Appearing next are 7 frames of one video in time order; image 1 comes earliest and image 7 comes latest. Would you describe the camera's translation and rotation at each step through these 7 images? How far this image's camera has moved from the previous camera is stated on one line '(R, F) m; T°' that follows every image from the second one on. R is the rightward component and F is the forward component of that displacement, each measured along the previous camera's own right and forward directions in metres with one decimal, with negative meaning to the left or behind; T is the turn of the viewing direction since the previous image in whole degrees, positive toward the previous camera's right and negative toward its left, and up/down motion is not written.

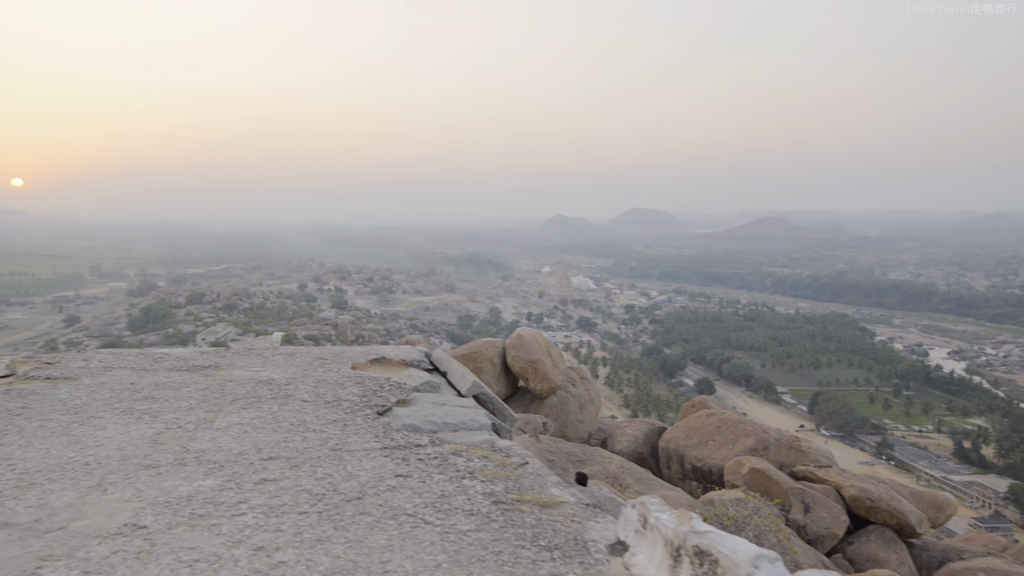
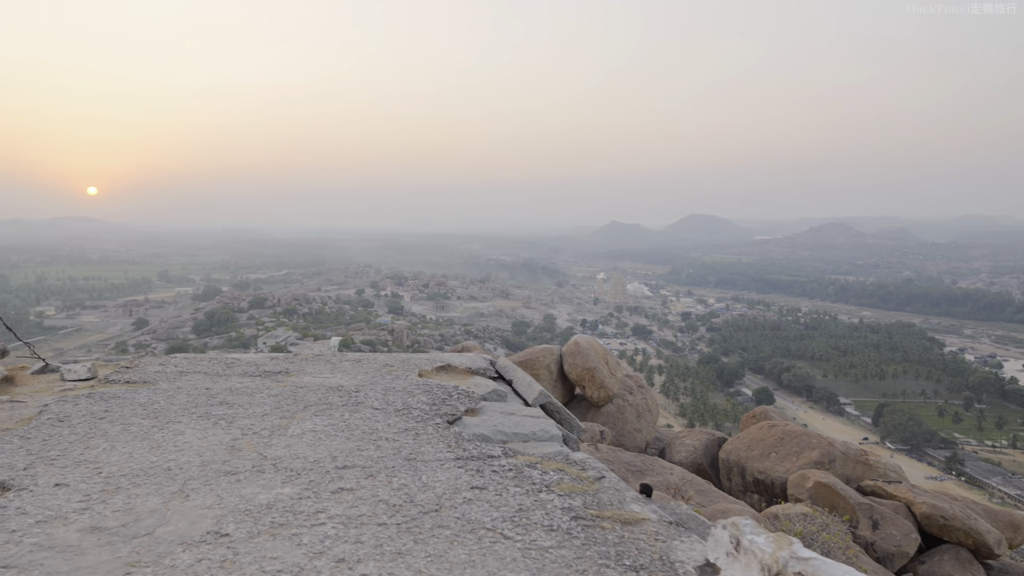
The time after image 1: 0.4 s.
(-0.2, +0.5) m; -6°
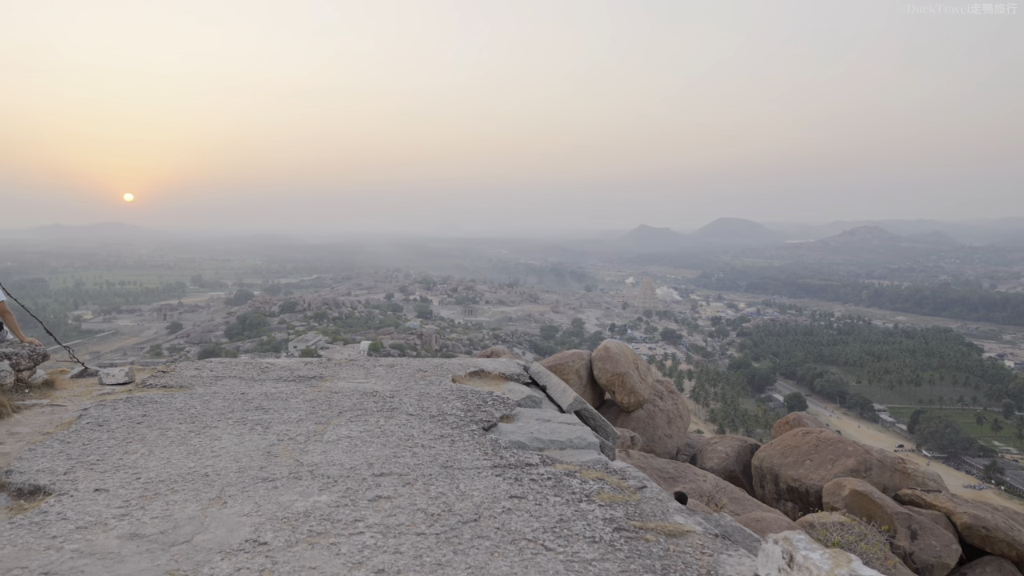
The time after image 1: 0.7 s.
(-0.1, +0.1) m; -3°
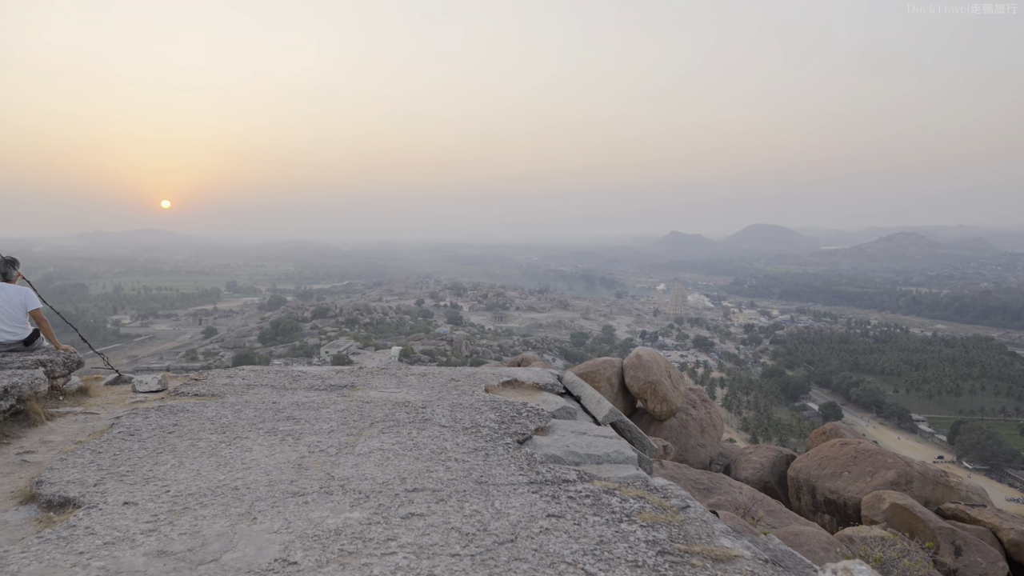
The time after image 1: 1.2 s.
(-0.1, +0.2) m; -3°
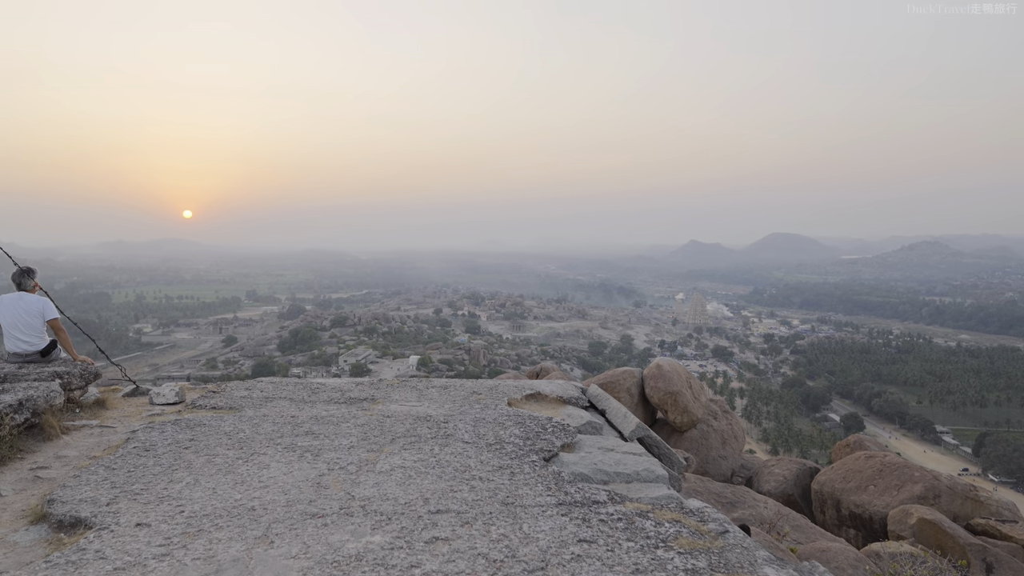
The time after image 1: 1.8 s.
(-0.1, +0.2) m; -2°
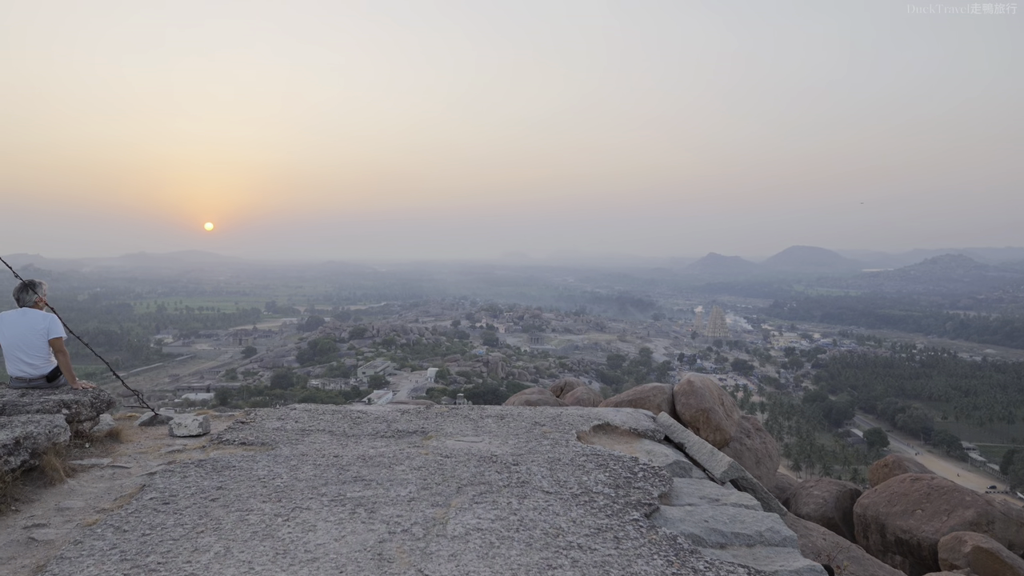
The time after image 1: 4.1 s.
(-0.6, +0.9) m; -2°
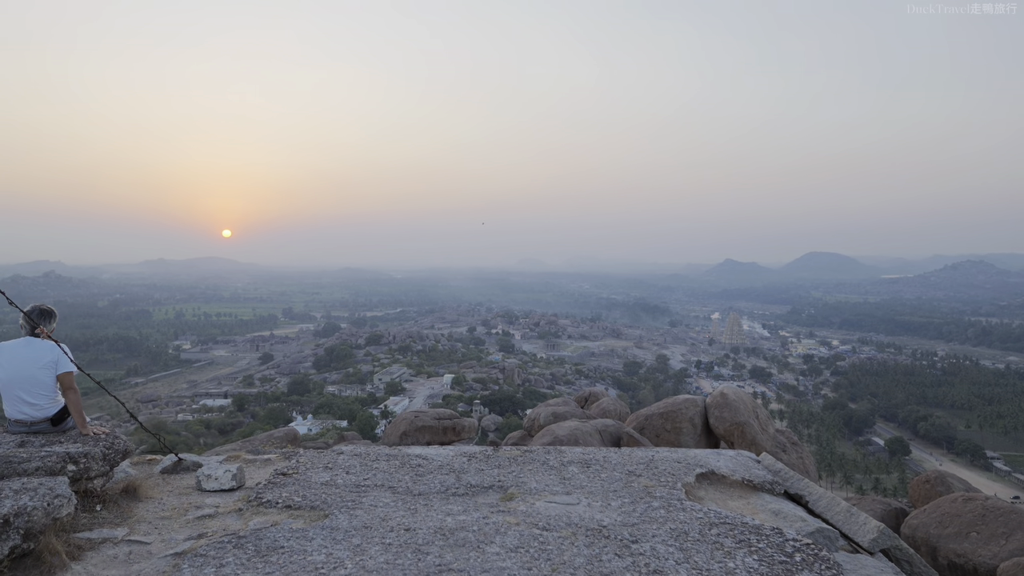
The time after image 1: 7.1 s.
(-0.8, +1.0) m; -1°
